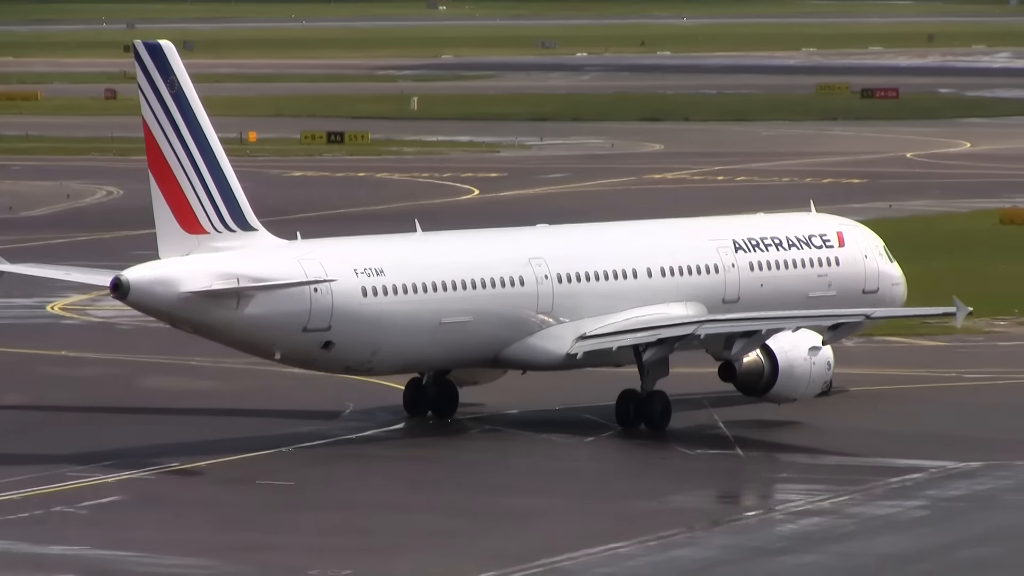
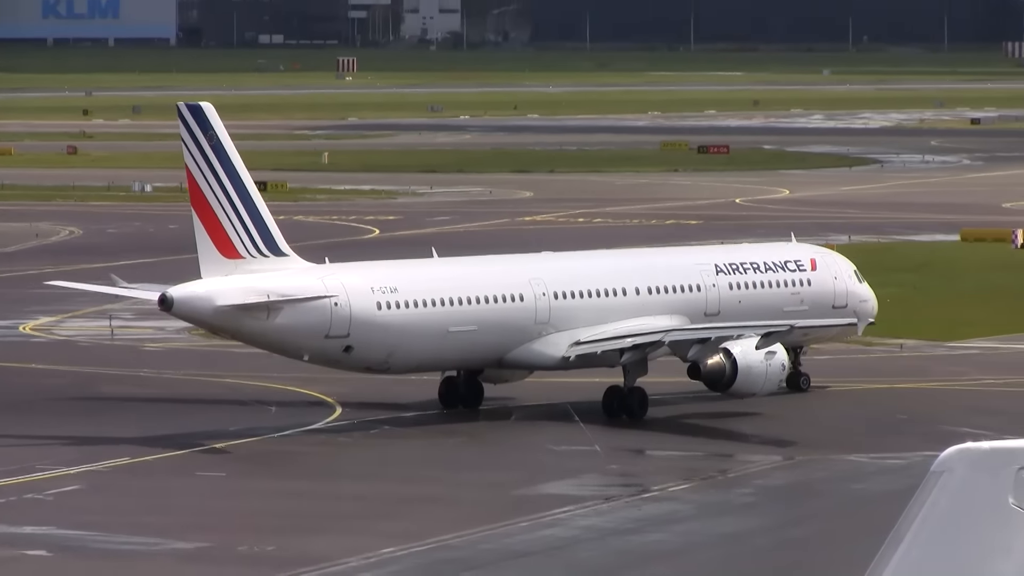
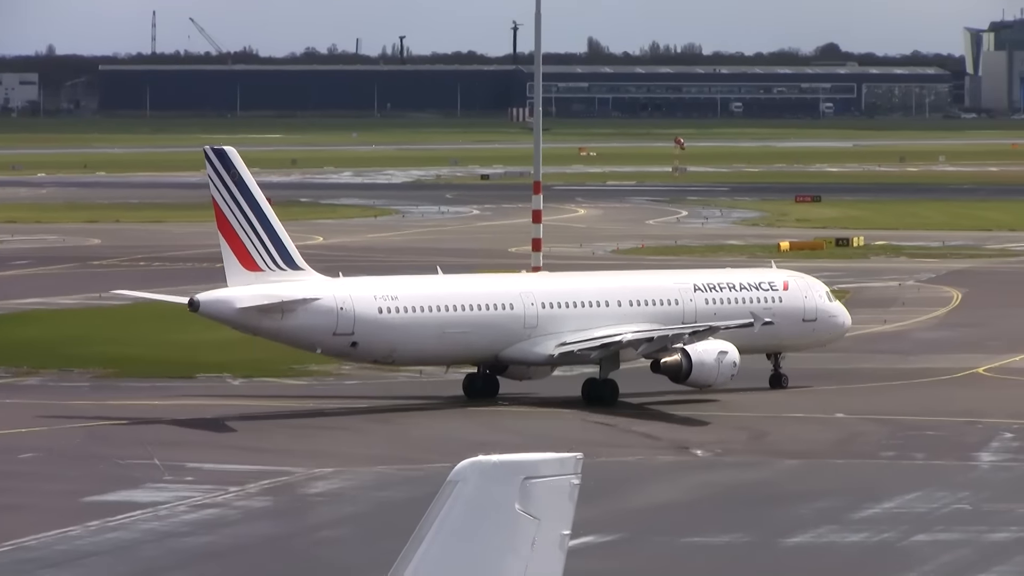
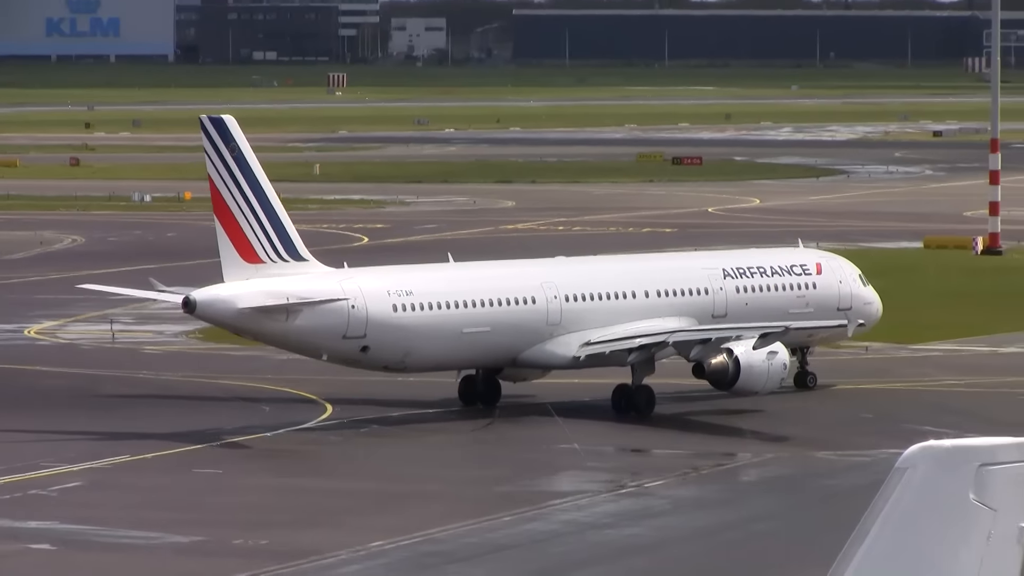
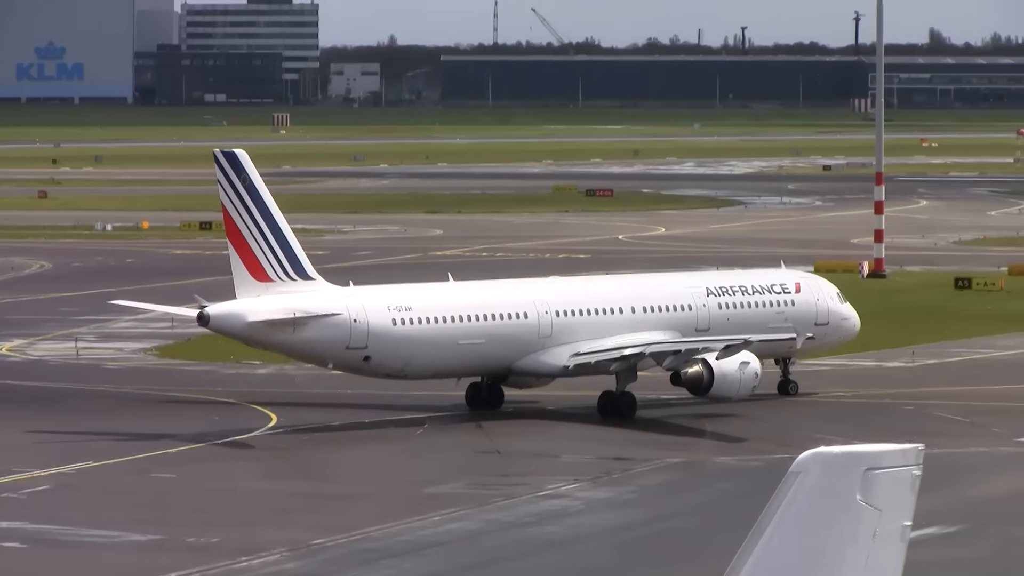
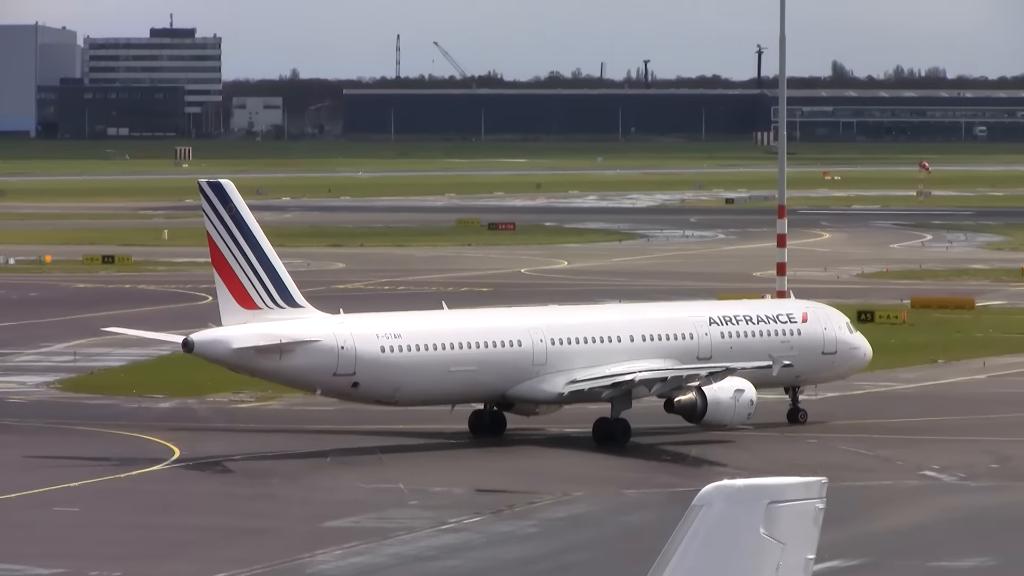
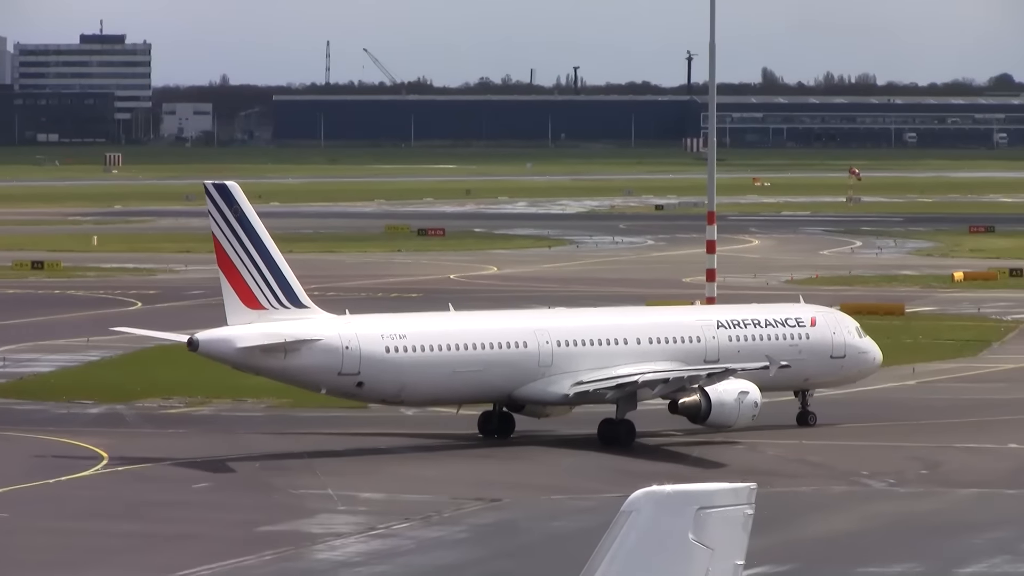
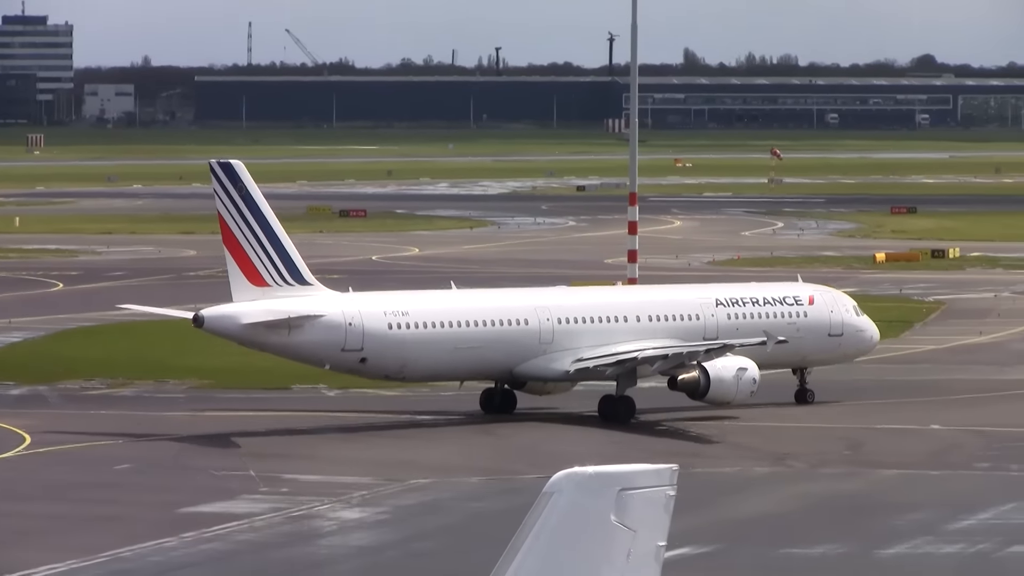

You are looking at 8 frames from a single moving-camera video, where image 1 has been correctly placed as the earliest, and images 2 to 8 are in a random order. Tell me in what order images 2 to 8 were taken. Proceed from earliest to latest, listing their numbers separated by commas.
2, 4, 5, 6, 7, 8, 3
